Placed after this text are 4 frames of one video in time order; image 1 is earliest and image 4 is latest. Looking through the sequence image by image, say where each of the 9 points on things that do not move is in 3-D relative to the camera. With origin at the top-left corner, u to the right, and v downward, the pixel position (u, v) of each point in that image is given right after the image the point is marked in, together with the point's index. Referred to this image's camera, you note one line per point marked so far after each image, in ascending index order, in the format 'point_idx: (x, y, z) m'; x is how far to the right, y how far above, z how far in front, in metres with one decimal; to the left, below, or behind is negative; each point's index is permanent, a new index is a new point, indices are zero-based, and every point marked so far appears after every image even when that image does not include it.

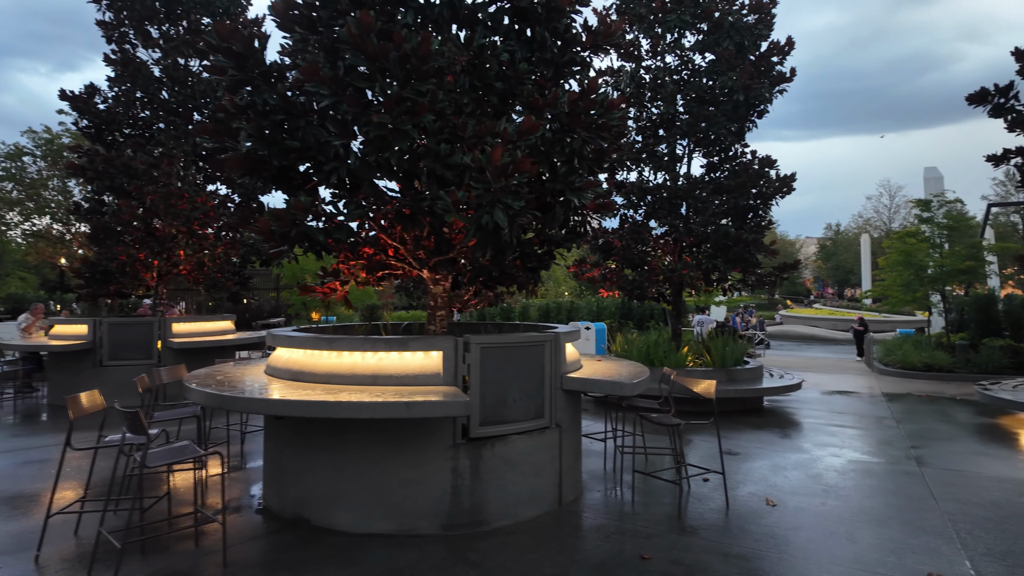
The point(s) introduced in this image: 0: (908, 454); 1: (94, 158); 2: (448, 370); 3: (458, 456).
0: (+4.8, -2.0, +7.3) m
1: (-7.7, +2.4, +11.0) m
2: (-0.5, -0.6, +4.6) m
3: (-0.4, -1.3, +4.6) m
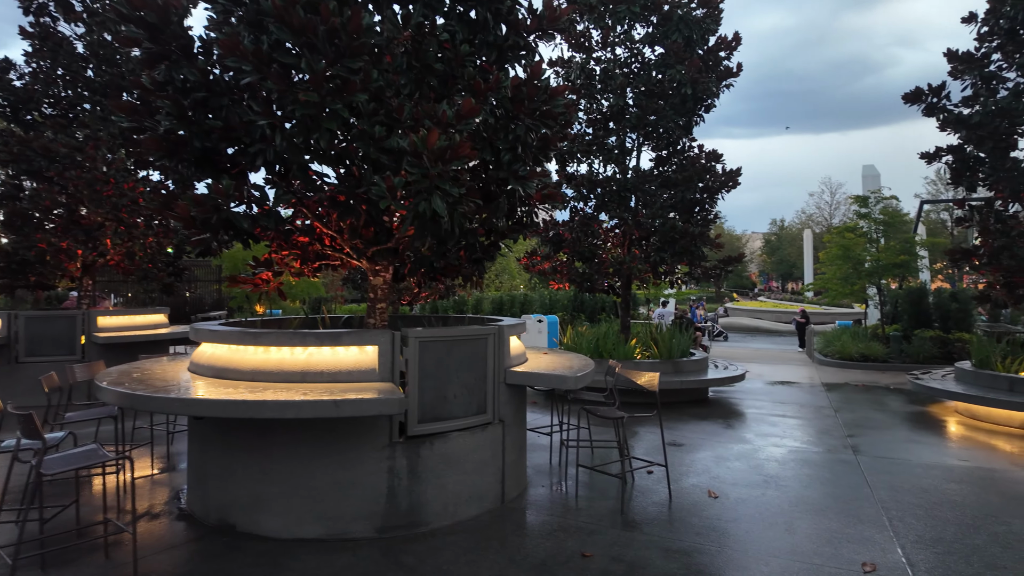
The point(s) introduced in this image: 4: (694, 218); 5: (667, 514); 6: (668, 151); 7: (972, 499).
0: (+4.2, -1.9, +7.5) m
1: (-8.6, +2.5, +10.2) m
2: (-0.9, -0.6, +4.4) m
3: (-0.9, -1.2, +4.4) m
4: (+3.3, +1.3, +10.7) m
5: (+1.3, -1.8, +4.9) m
6: (+2.9, +2.5, +11.0) m
7: (+4.0, -1.8, +5.2) m
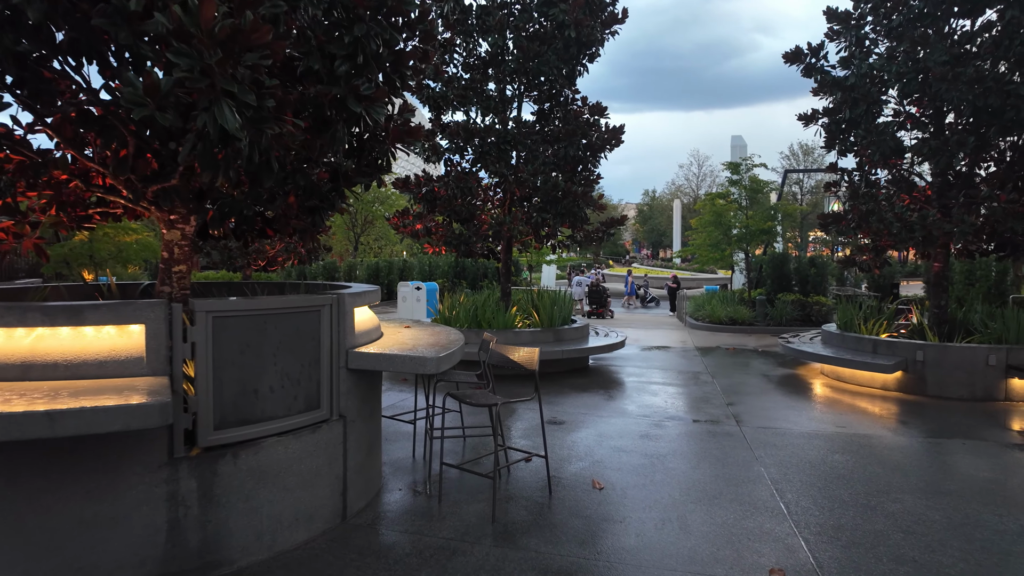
0: (+2.6, -1.5, +7.2) m
1: (-10.4, +3.0, +7.2) m
2: (-1.8, -0.3, +3.1) m
3: (-1.7, -1.0, +3.1) m
4: (+1.1, +1.9, +10.0) m
5: (+0.2, -1.6, +4.1) m
6: (+0.6, +3.1, +10.2) m
7: (+2.9, -1.5, +4.9) m
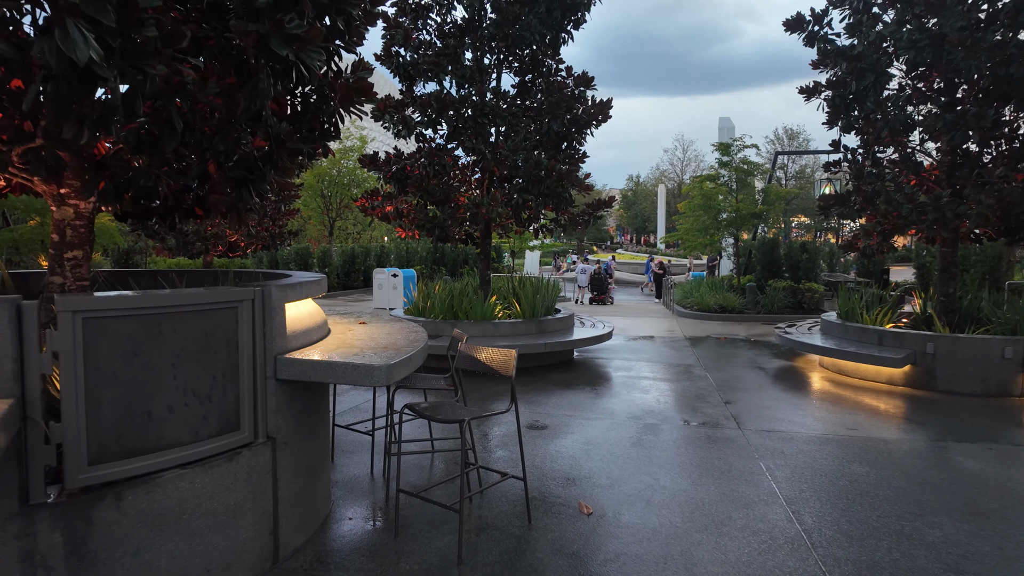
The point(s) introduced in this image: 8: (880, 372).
0: (+2.3, -1.4, +6.6) m
1: (-10.7, +3.2, +6.1) m
2: (-2.0, -0.3, +2.3) m
3: (-1.9, -0.9, +2.4) m
4: (+0.8, +2.1, +9.2) m
5: (+0.1, -1.5, +3.4) m
6: (+0.3, +3.3, +9.4) m
7: (+2.7, -1.4, +4.3) m
8: (+4.9, -1.1, +8.0) m
